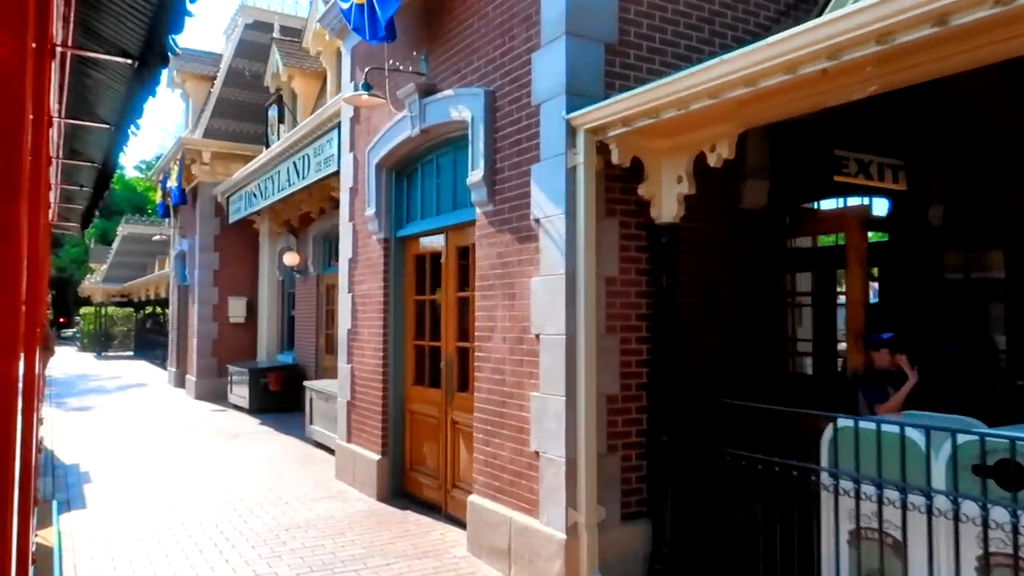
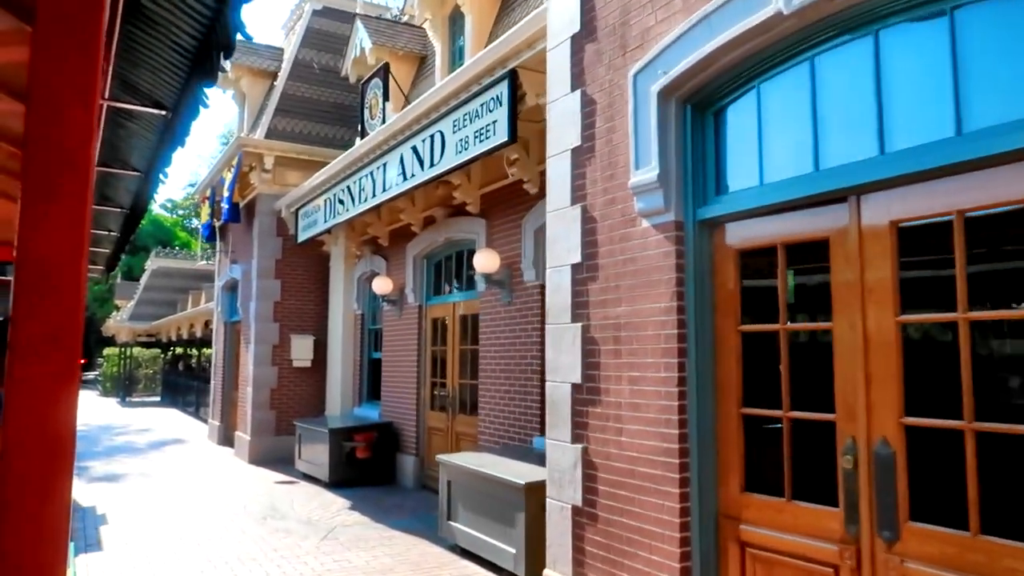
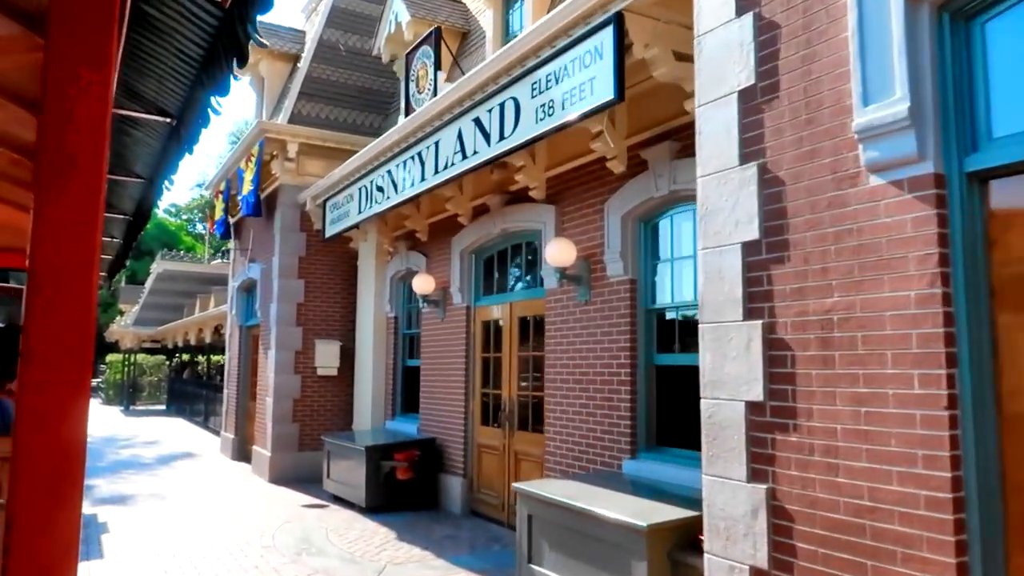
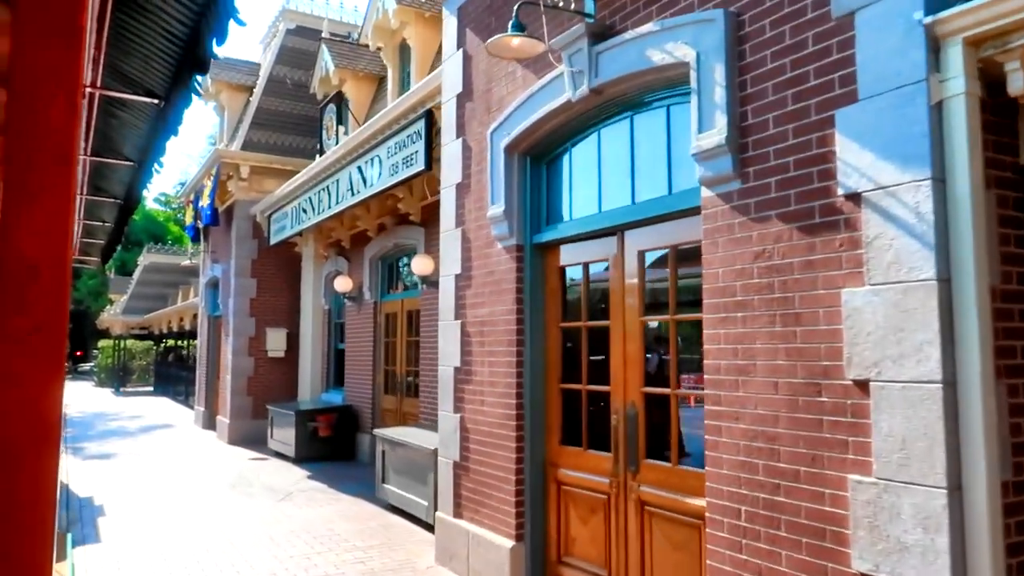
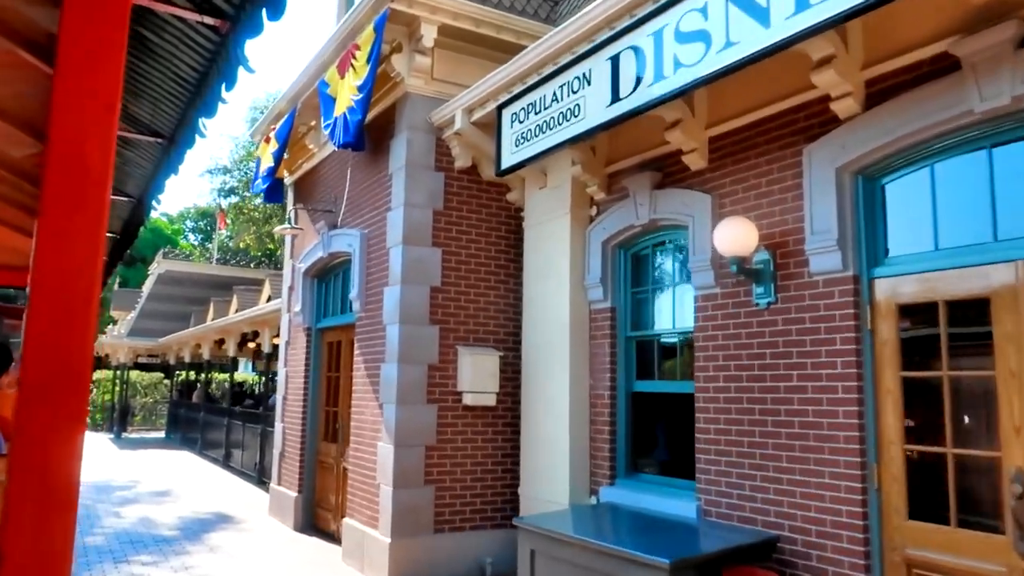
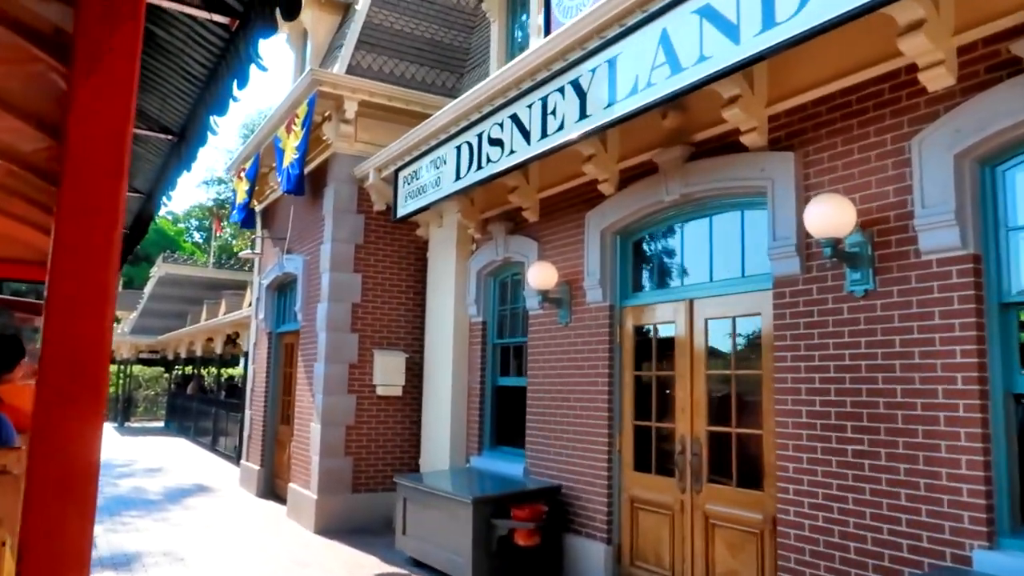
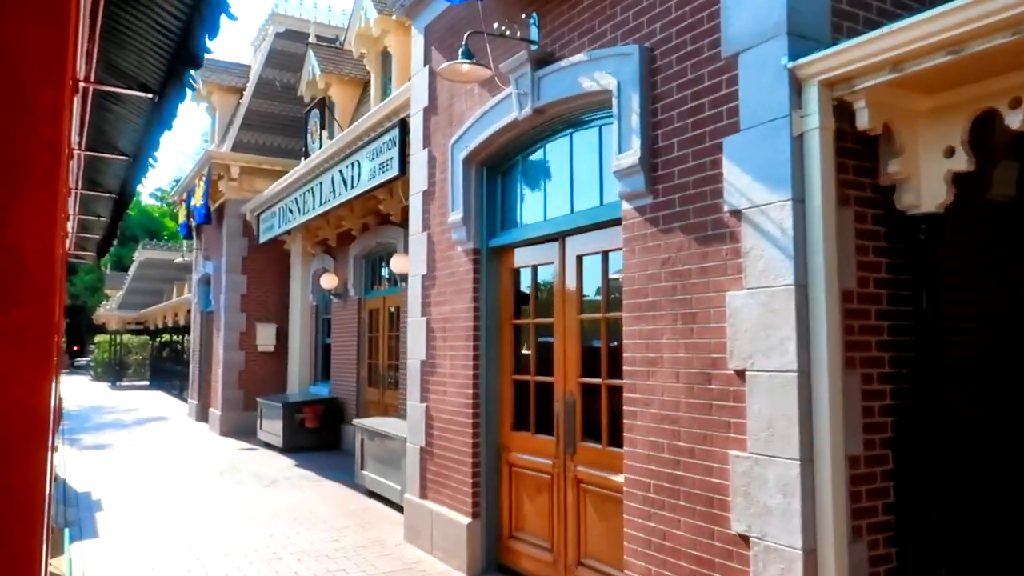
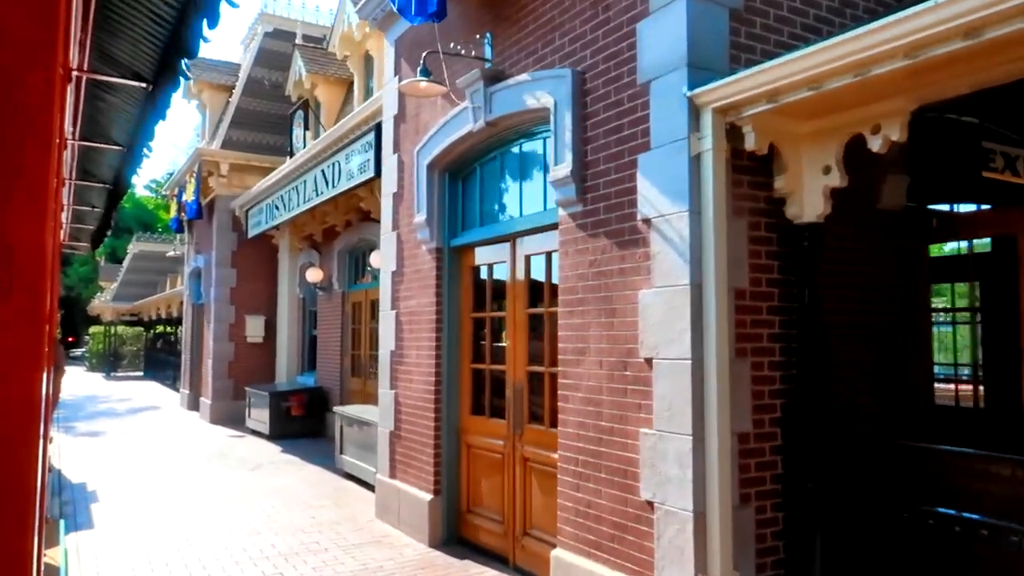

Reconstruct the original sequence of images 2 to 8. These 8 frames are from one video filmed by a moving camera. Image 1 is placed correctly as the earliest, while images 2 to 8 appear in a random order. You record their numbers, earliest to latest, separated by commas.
8, 7, 4, 2, 3, 6, 5
